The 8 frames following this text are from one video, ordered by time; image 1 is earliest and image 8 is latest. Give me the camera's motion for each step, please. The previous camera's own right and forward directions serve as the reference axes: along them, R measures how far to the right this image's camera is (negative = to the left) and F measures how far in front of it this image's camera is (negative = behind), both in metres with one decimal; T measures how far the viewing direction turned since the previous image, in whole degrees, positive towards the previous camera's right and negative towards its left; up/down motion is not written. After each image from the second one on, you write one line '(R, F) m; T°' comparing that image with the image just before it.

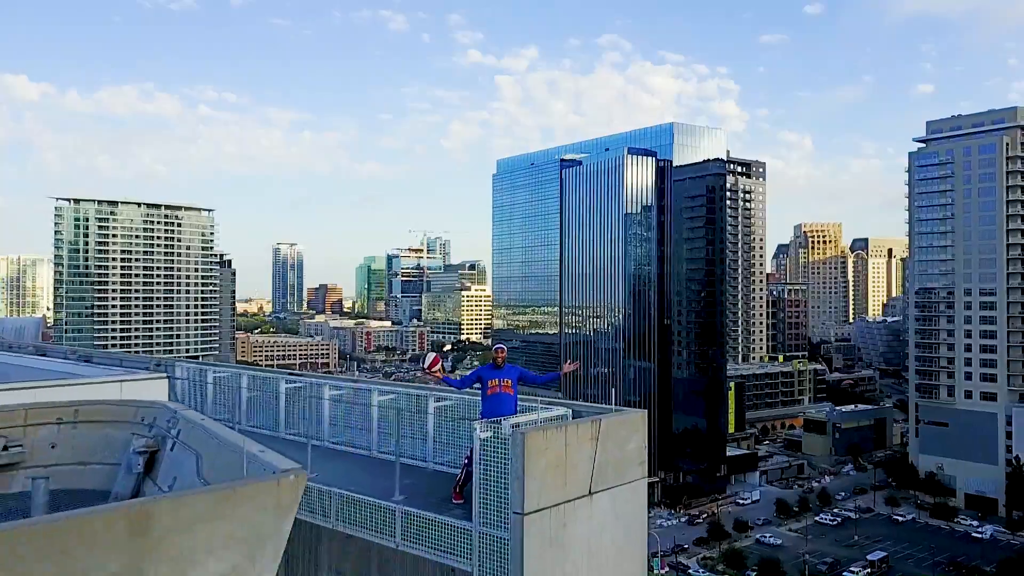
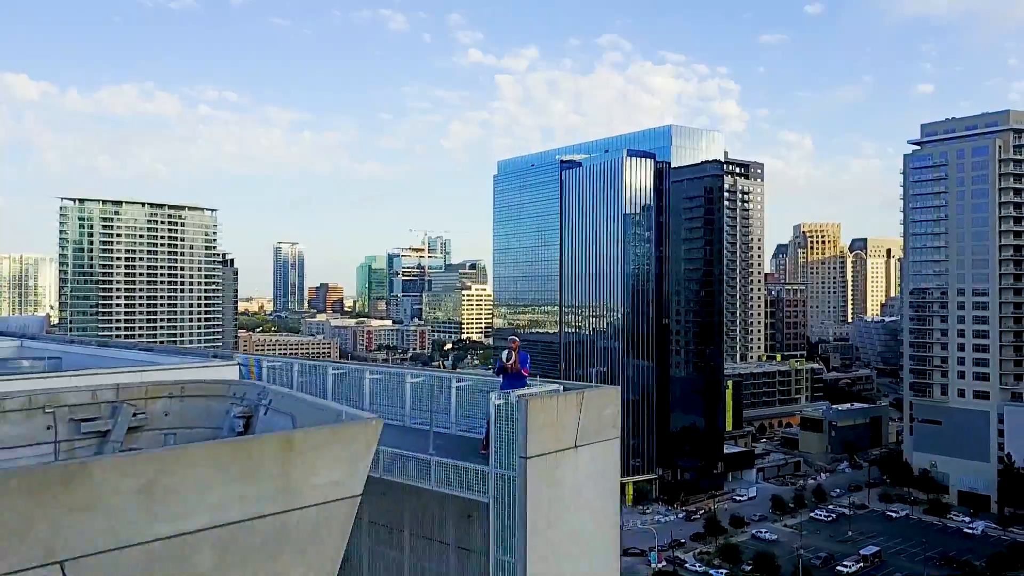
(0.0, -0.5) m; 0°
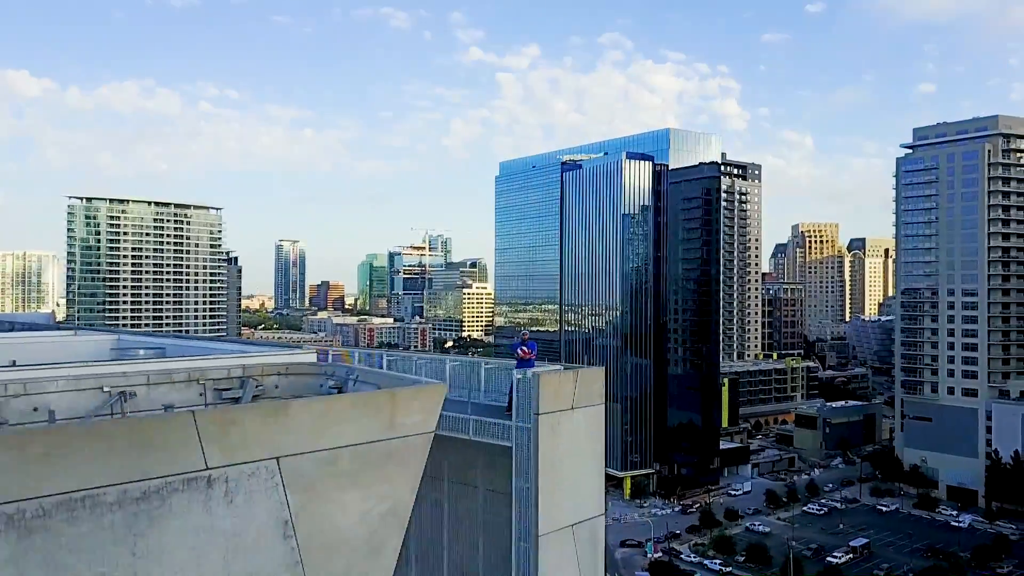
(-0.1, -0.9) m; 0°
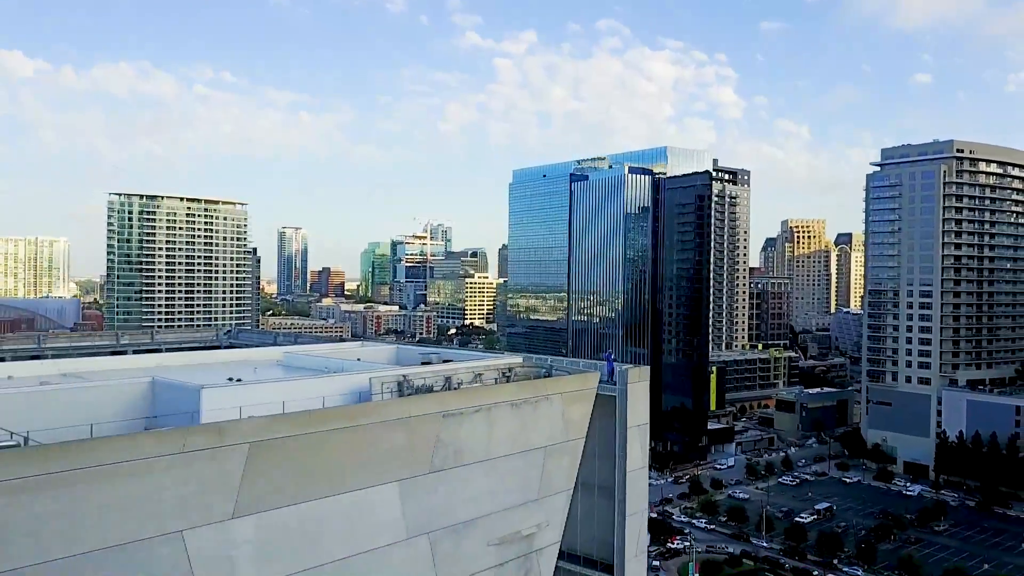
(-1.2, -4.9) m; +1°
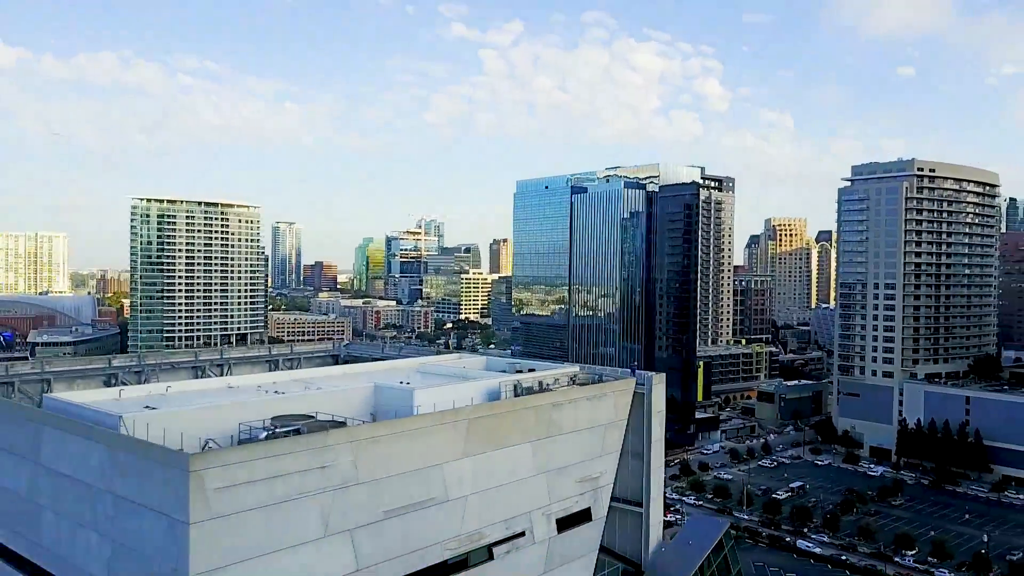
(-1.3, -4.3) m; +1°
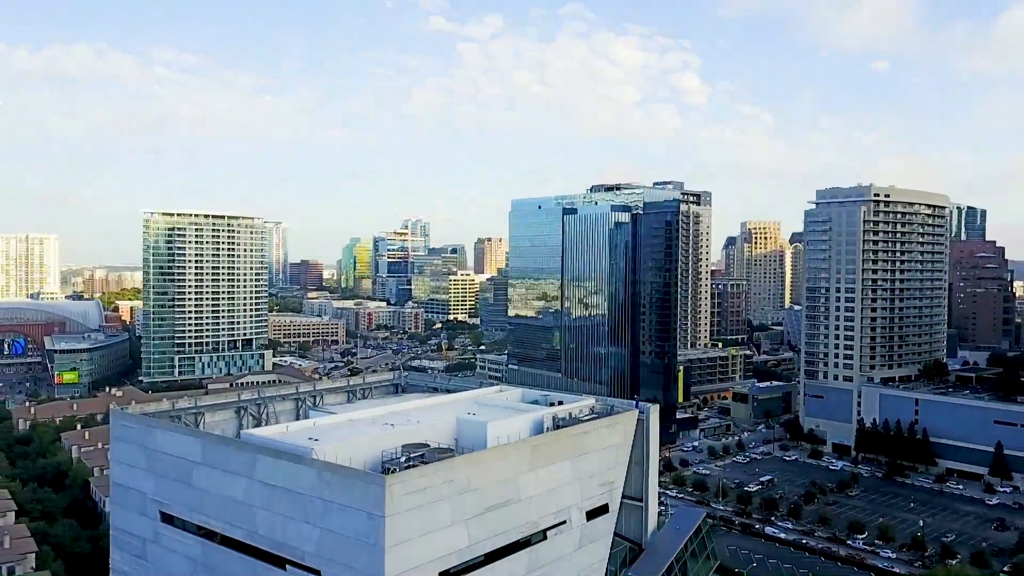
(-1.3, -4.4) m; +2°
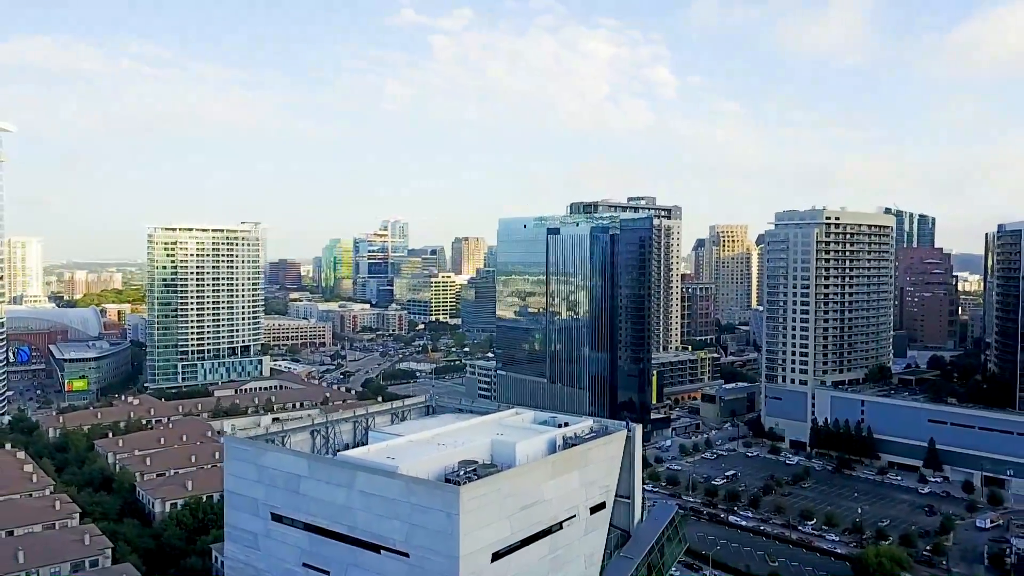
(-1.3, -4.9) m; +2°
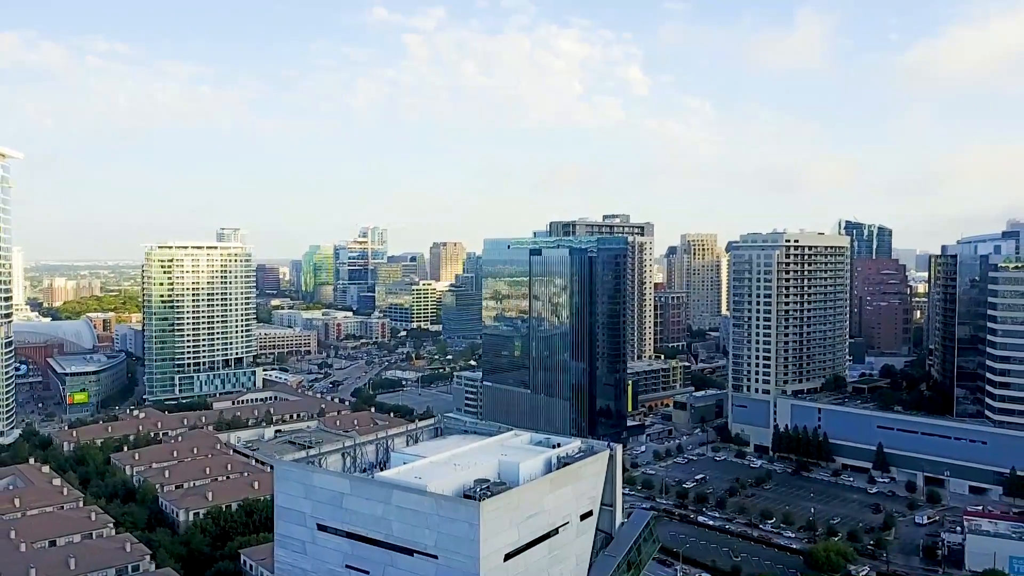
(-0.9, -4.2) m; +2°
